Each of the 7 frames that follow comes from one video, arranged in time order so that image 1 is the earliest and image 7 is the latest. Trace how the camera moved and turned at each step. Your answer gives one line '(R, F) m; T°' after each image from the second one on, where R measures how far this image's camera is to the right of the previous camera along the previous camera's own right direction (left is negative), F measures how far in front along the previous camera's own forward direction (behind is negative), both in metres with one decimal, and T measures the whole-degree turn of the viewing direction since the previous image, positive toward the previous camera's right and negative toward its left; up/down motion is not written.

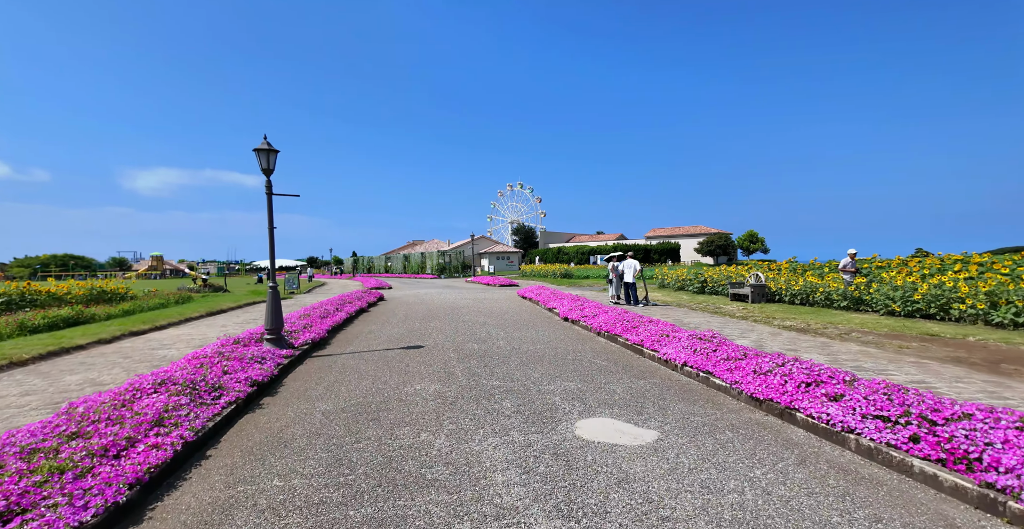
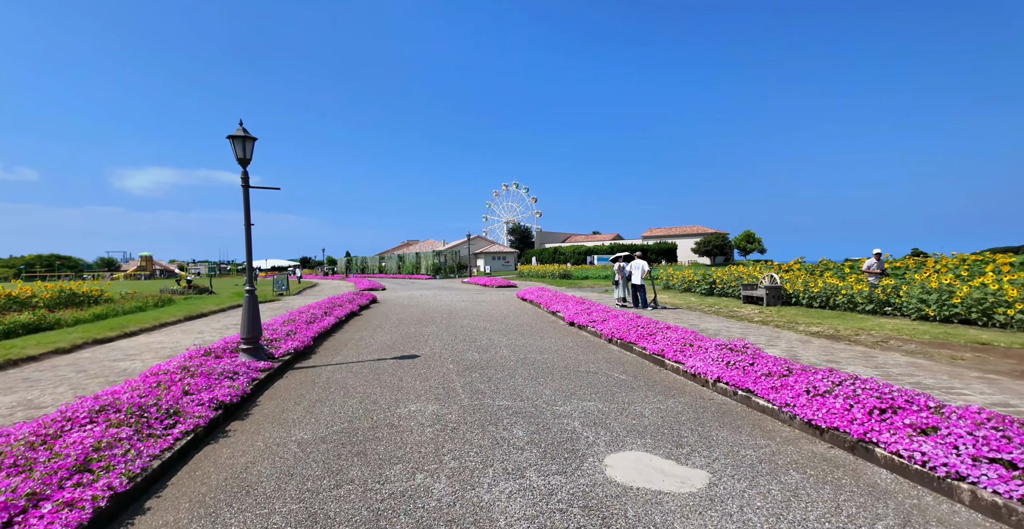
(-0.2, +0.8) m; +1°
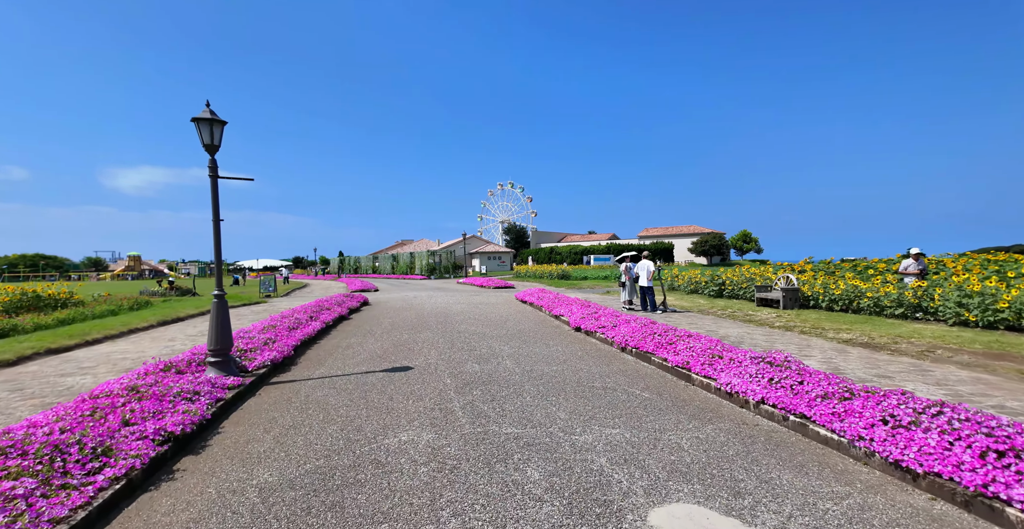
(-0.1, +0.8) m; +1°
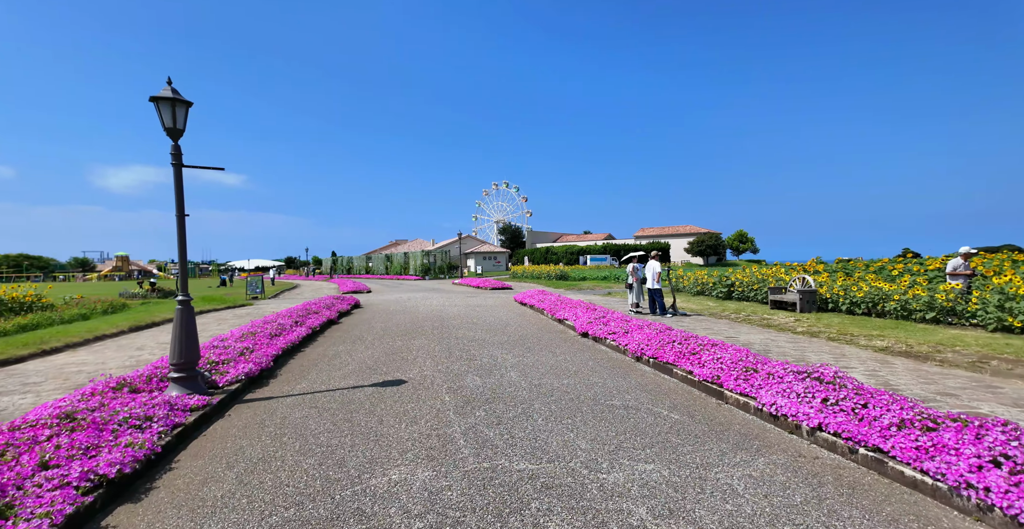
(-0.1, +0.8) m; +1°
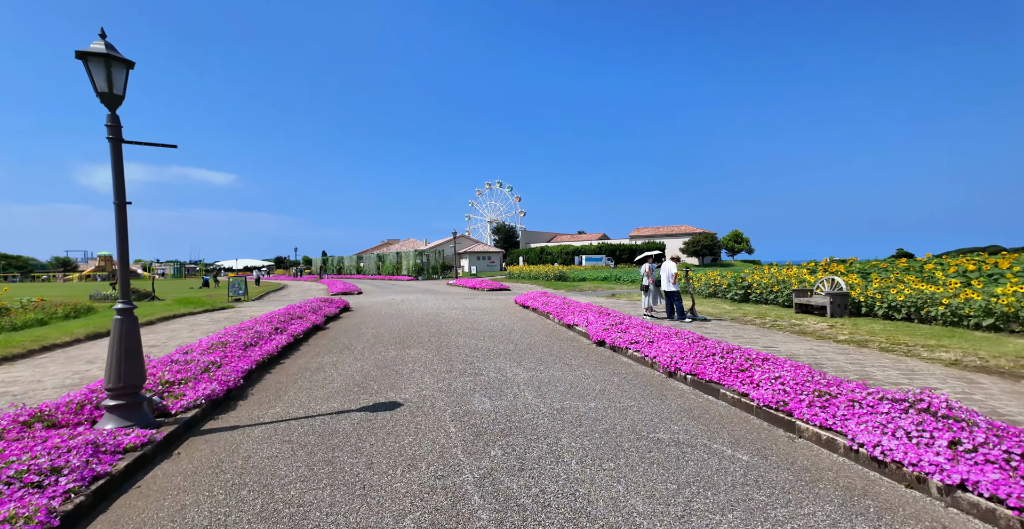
(-0.3, +1.0) m; +1°
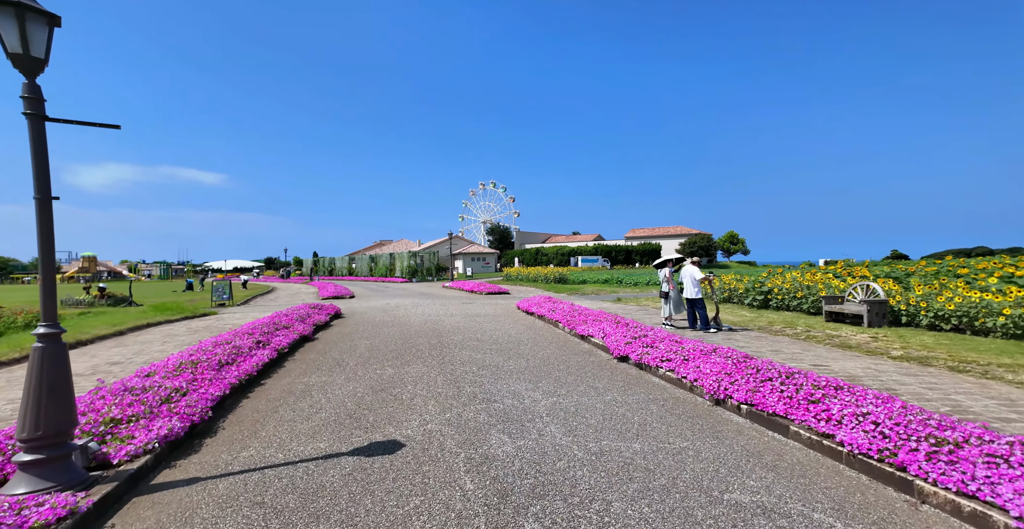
(-0.3, +1.0) m; +1°
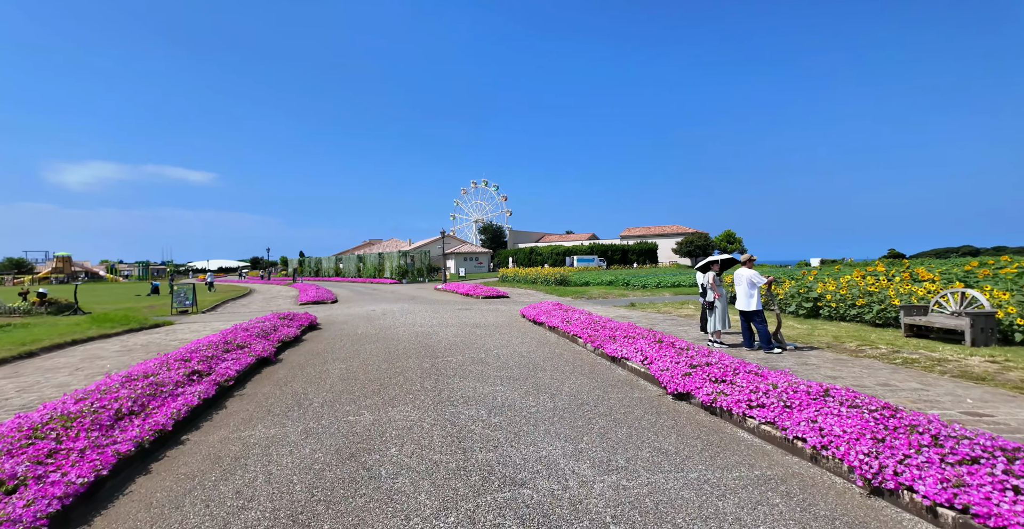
(-0.3, +2.0) m; +1°
